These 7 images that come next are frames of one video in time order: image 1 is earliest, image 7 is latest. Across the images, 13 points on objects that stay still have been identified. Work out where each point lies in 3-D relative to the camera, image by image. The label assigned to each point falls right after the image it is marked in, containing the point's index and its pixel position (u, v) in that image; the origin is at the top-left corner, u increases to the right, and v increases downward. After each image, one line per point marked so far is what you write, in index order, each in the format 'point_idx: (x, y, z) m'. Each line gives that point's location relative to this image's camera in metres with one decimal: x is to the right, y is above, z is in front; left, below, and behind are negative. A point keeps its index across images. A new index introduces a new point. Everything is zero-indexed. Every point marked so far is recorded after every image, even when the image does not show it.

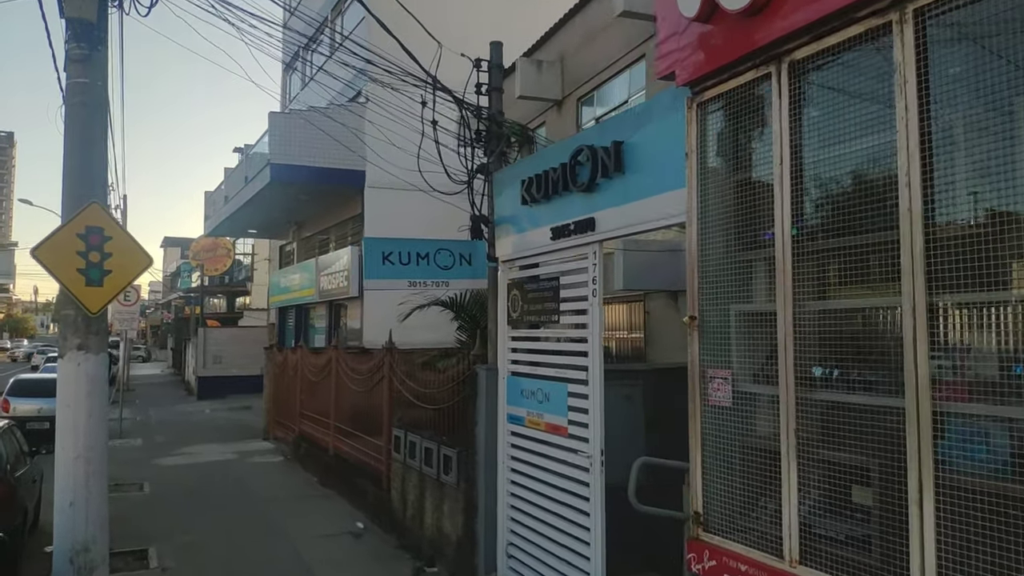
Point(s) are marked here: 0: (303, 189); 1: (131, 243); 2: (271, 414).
0: (-4.9, +2.3, +18.6) m
1: (-2.9, +0.3, +6.1) m
2: (-5.0, -2.6, +16.6) m
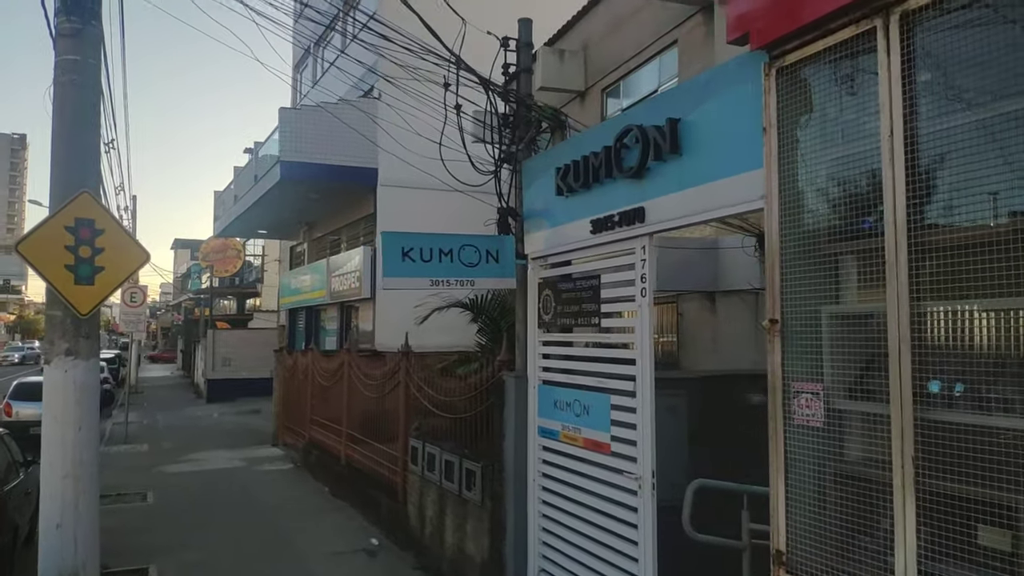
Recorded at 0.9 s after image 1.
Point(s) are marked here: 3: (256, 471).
0: (-4.5, +2.3, +18.1) m
1: (-2.7, +0.3, +5.5) m
2: (-4.6, -2.6, +16.1) m
3: (-4.3, -3.1, +13.4) m
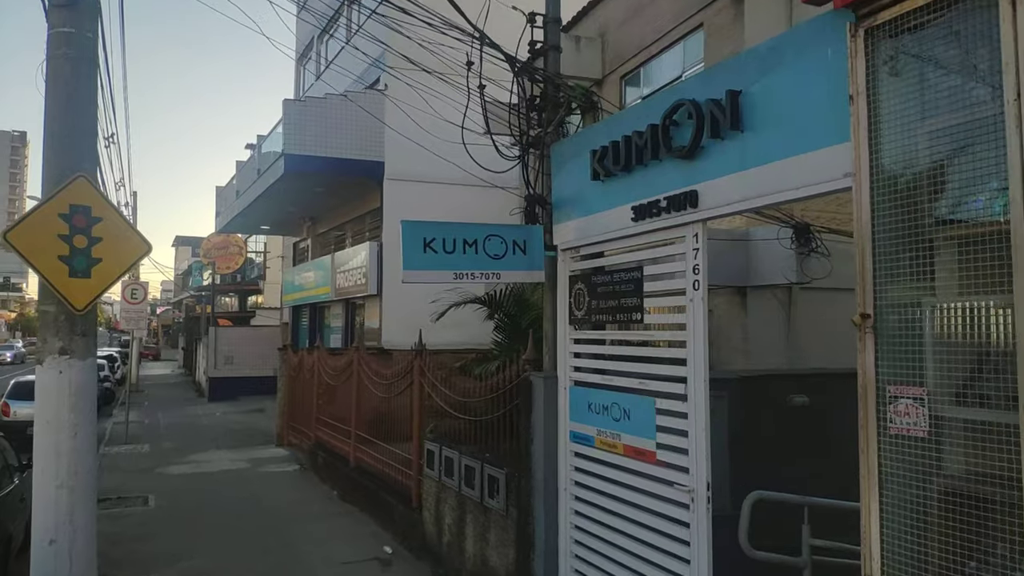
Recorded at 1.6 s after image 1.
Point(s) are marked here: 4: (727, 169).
0: (-4.3, +2.4, +17.7) m
1: (-2.5, +0.4, +5.1) m
2: (-4.4, -2.6, +15.6) m
3: (-4.1, -3.0, +12.9) m
4: (+1.1, +0.6, +4.0) m
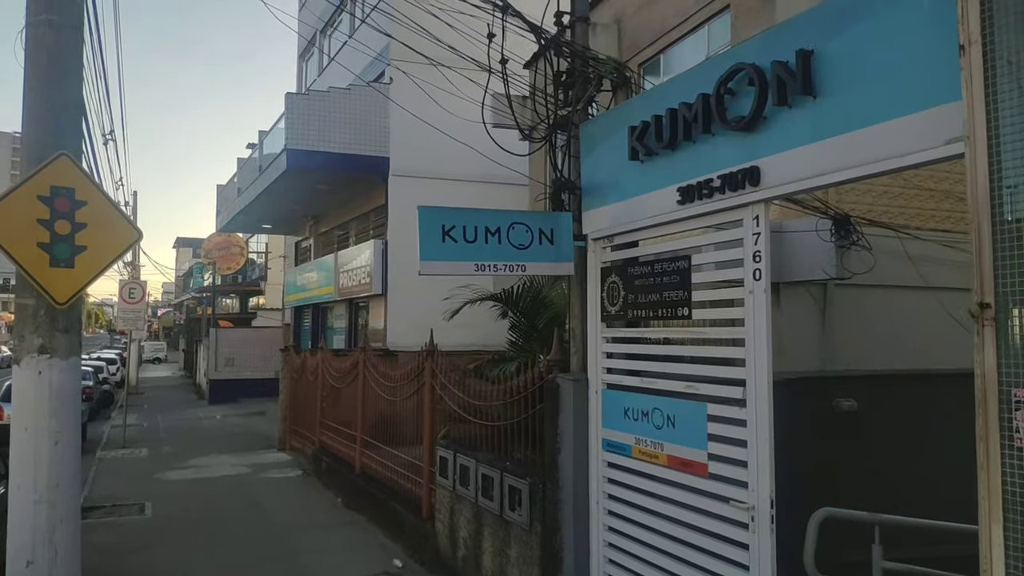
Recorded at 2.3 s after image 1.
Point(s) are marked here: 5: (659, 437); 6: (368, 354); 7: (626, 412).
0: (-4.1, +2.4, +17.2) m
1: (-2.3, +0.4, +4.6) m
2: (-4.2, -2.5, +15.1) m
3: (-3.9, -3.0, +12.4) m
4: (+1.2, +0.6, +3.5) m
5: (+0.8, -0.8, +4.4) m
6: (-1.9, -0.9, +10.7) m
7: (+0.7, -0.7, +4.7) m
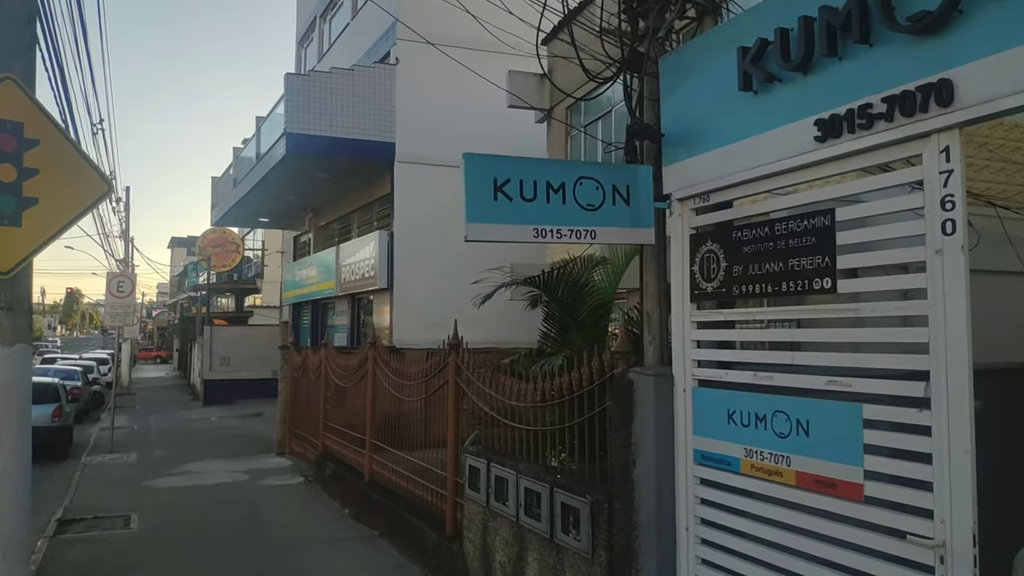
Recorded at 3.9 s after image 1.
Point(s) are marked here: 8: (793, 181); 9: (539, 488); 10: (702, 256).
0: (-3.8, +2.5, +16.1) m
1: (-2.0, +0.6, +3.6) m
2: (-3.9, -2.4, +14.1) m
3: (-3.6, -2.8, +11.4) m
4: (+1.6, +0.8, +2.5) m
5: (+1.2, -0.7, +3.4) m
6: (-1.6, -0.8, +9.7) m
7: (+1.0, -0.6, +3.7) m
8: (+1.2, +0.5, +3.5) m
9: (+0.2, -1.3, +5.2) m
10: (+0.9, +0.2, +4.0) m
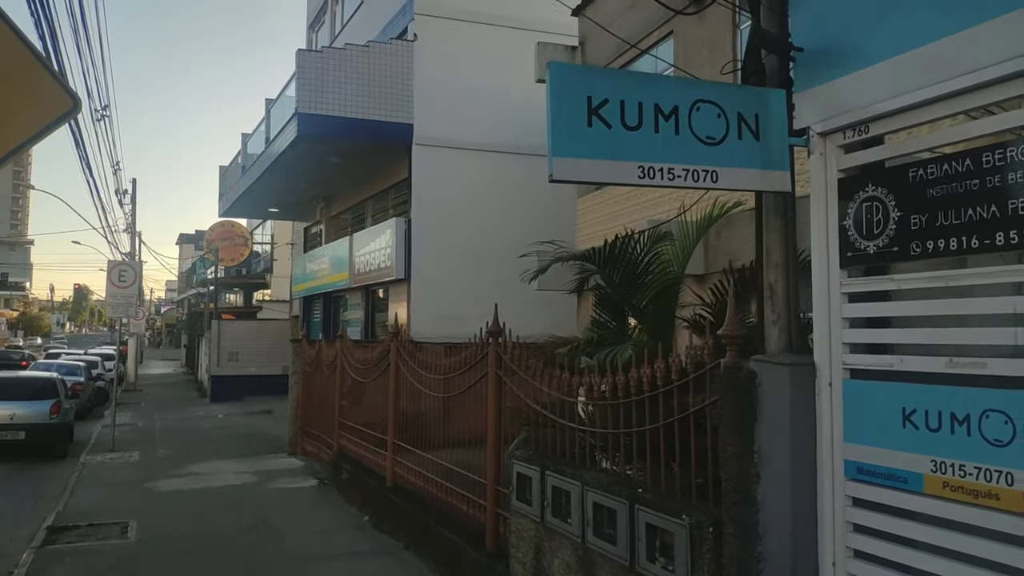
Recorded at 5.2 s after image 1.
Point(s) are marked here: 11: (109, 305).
0: (-3.3, +2.7, +15.2) m
1: (-1.6, +0.7, +2.7) m
2: (-3.5, -2.2, +13.2) m
3: (-3.2, -2.7, +10.5) m
4: (+1.9, +0.9, +1.6) m
5: (+1.5, -0.5, +2.5) m
6: (-1.2, -0.6, +8.8) m
7: (+1.4, -0.4, +2.8) m
8: (+1.6, +0.6, +2.5) m
9: (+0.5, -1.1, +4.3) m
10: (+1.3, +0.3, +3.1) m
11: (-7.4, -0.3, +14.8) m
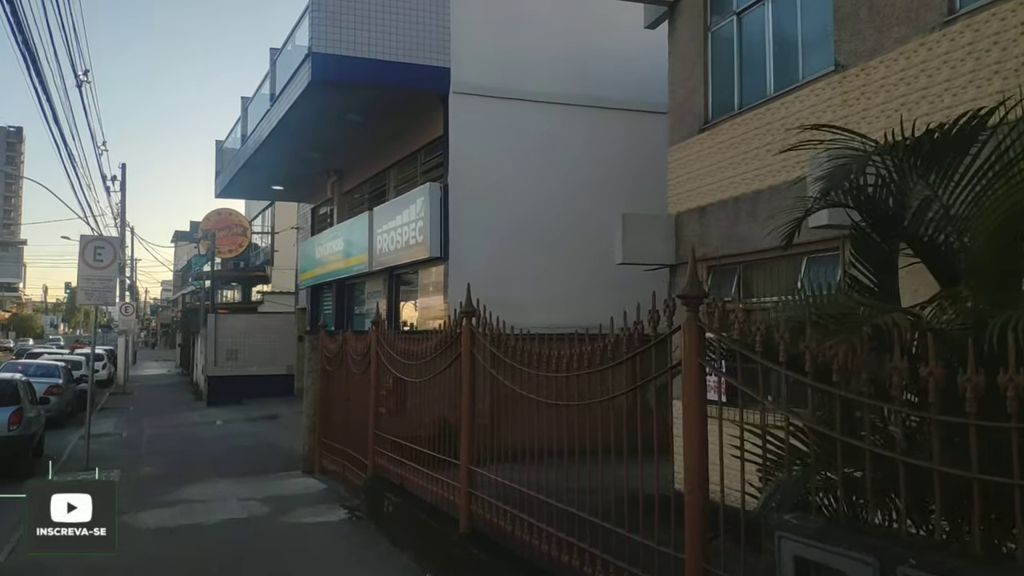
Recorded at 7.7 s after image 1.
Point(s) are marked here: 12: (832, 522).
0: (-2.5, +3.0, +12.7) m
1: (-0.7, +1.0, +0.1) m
2: (-2.6, -1.9, +10.6) m
3: (-2.2, -2.4, +7.9) m
4: (+2.9, +1.2, -1.0) m
5: (+2.4, -0.2, -0.1) m
6: (-0.3, -0.3, +6.2) m
7: (+2.3, -0.1, +0.2) m
8: (+2.5, +0.9, 0.0) m
9: (+1.5, -0.8, +1.7) m
10: (+2.2, +0.6, +0.5) m
11: (-6.5, 0.0, +12.2) m
12: (+1.1, -0.8, +2.8) m
